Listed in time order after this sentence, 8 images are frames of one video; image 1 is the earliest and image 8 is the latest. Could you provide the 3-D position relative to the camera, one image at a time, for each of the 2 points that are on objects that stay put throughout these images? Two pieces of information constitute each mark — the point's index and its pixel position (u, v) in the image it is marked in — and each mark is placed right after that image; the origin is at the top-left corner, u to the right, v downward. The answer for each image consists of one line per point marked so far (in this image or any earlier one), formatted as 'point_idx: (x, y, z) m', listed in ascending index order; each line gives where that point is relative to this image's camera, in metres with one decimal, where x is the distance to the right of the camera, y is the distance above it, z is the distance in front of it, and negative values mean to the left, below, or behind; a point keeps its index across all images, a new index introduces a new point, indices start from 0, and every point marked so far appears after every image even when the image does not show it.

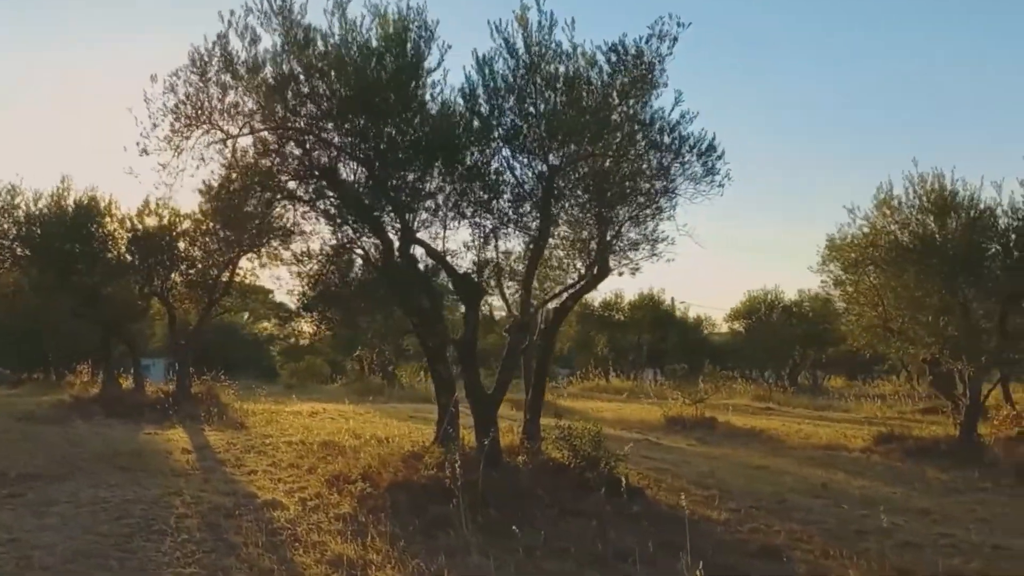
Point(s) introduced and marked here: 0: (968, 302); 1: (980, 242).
0: (+8.9, -0.2, +18.1) m
1: (+9.0, +1.0, +17.7) m
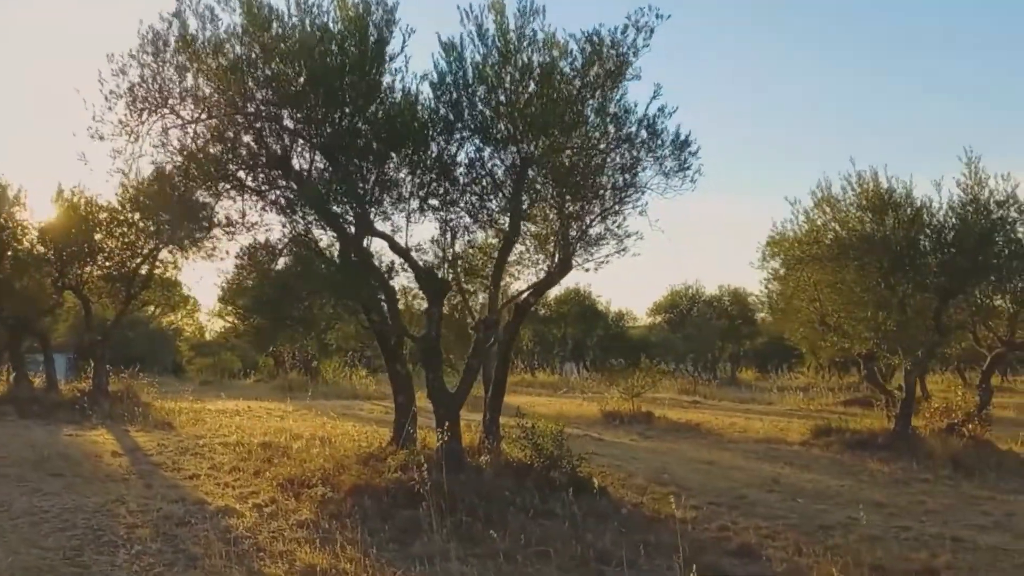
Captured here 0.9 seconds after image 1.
0: (+7.8, -0.2, +18.6) m
1: (+8.0, +1.0, +18.1) m
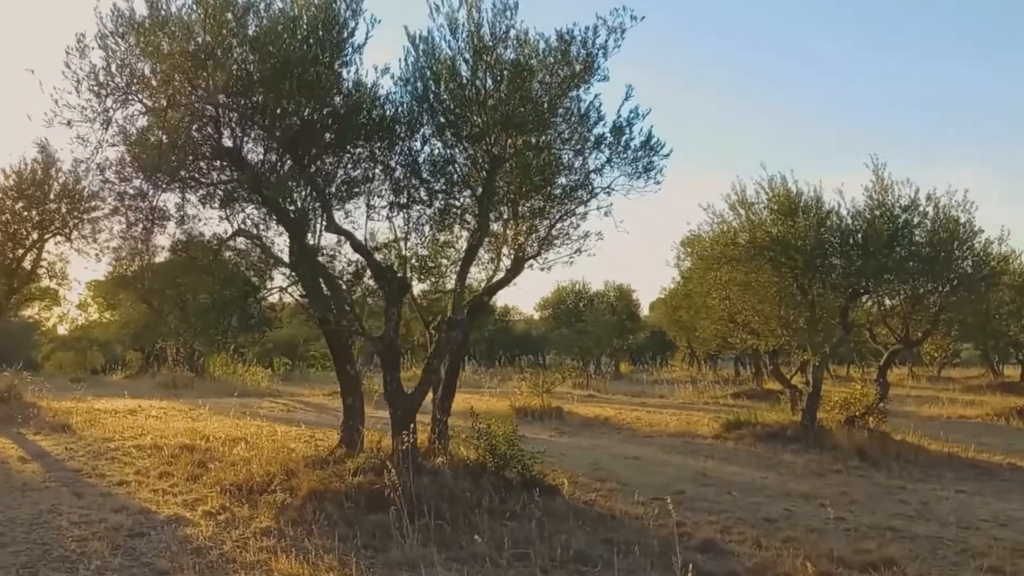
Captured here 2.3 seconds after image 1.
0: (+6.3, -0.2, +19.5) m
1: (+6.5, +1.0, +19.1) m
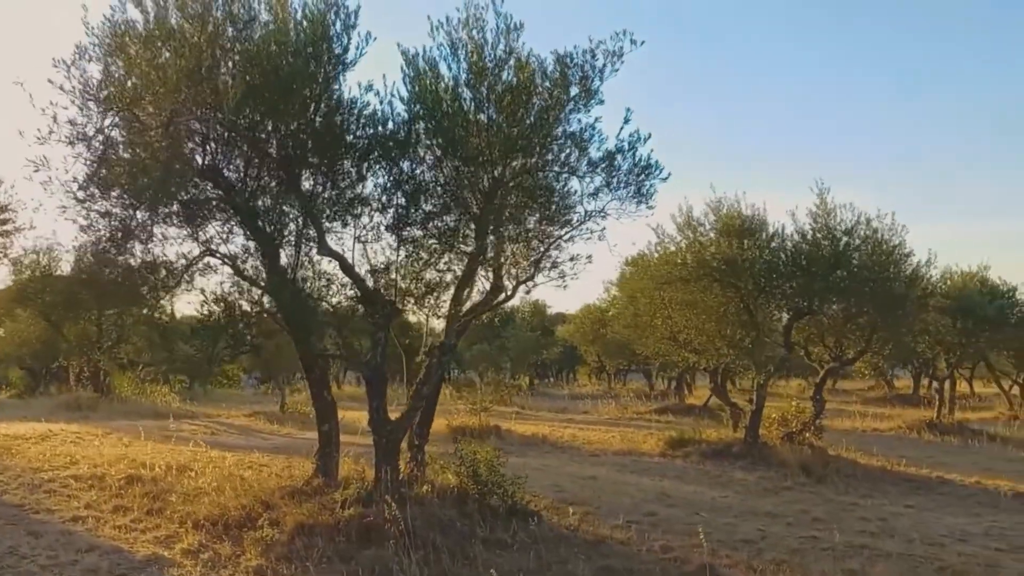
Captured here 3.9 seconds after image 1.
0: (+5.2, -0.6, +19.9) m
1: (+5.5, +0.6, +19.5) m
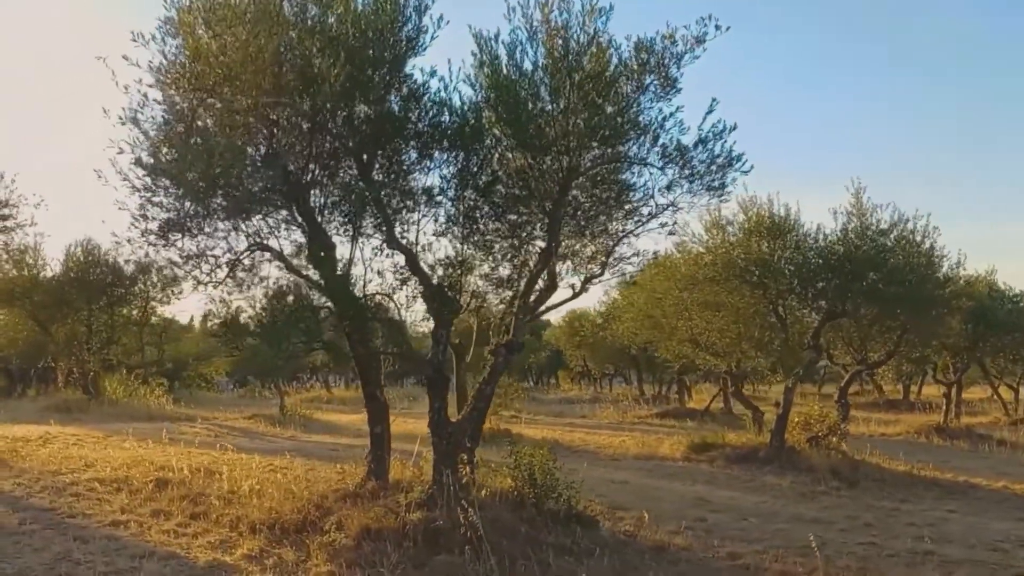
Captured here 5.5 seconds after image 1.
0: (+5.8, -0.6, +19.7) m
1: (+6.0, +0.6, +19.3) m
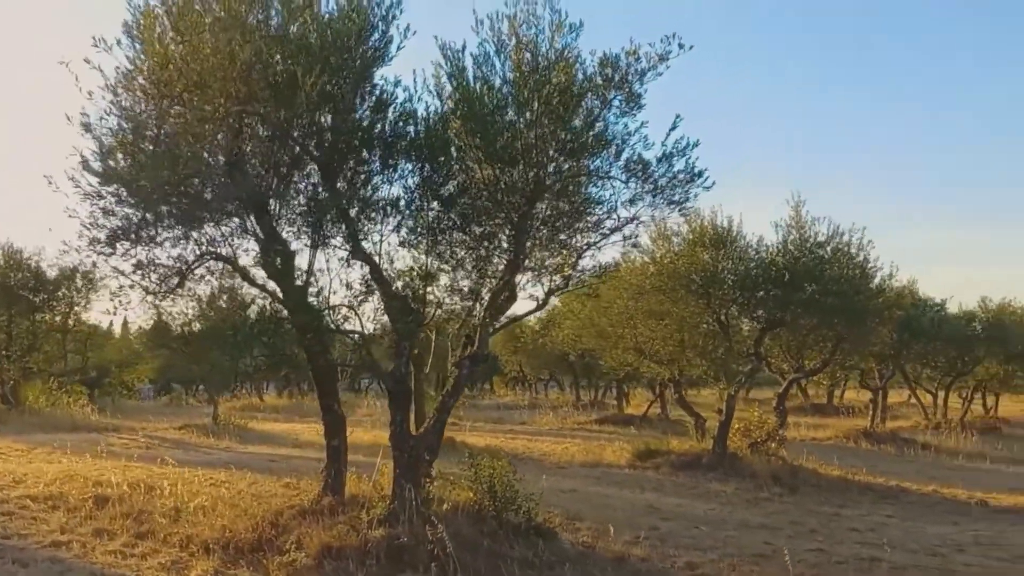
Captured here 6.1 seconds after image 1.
0: (+4.6, -0.8, +20.0) m
1: (+4.9, +0.4, +19.7) m
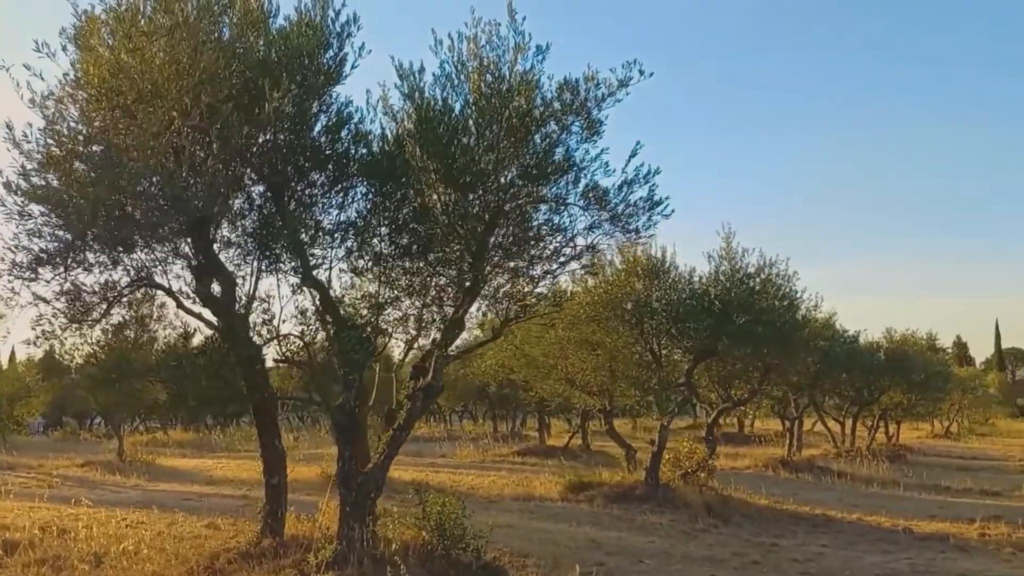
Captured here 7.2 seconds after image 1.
0: (+3.2, -1.5, +20.0) m
1: (+3.5, -0.3, +19.8) m
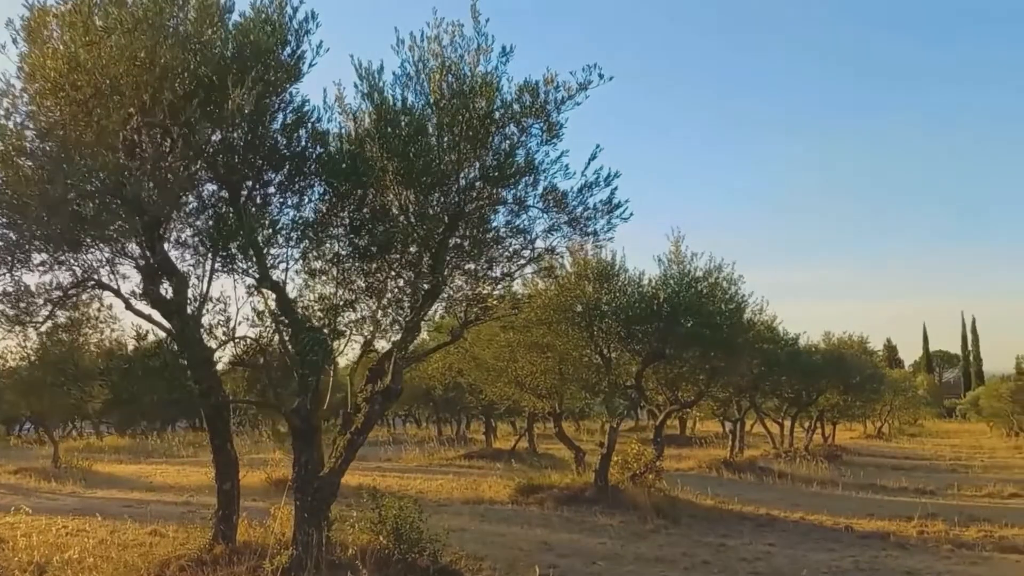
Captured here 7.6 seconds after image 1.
0: (+2.1, -1.5, +20.2) m
1: (+2.5, -0.3, +19.9) m
